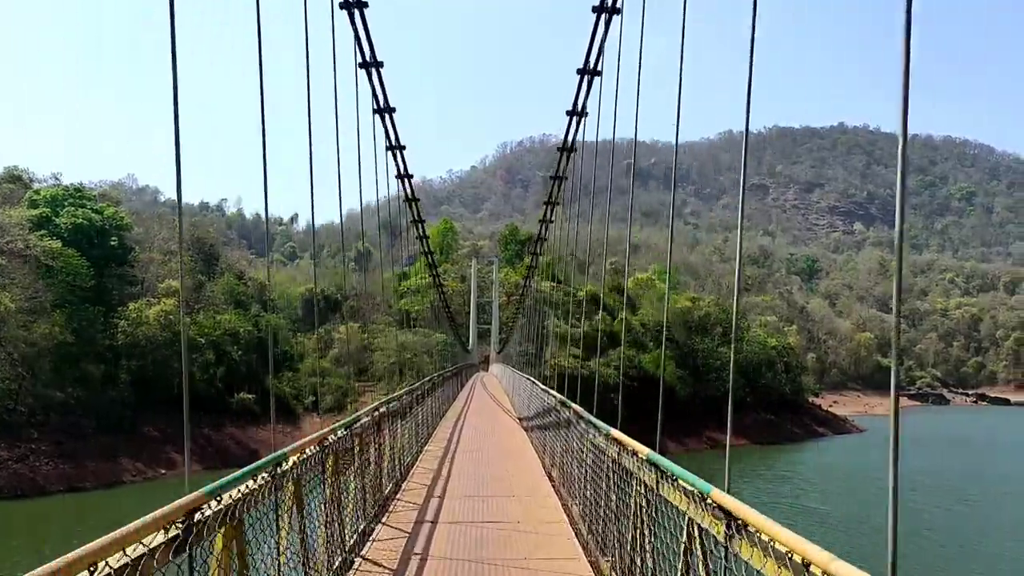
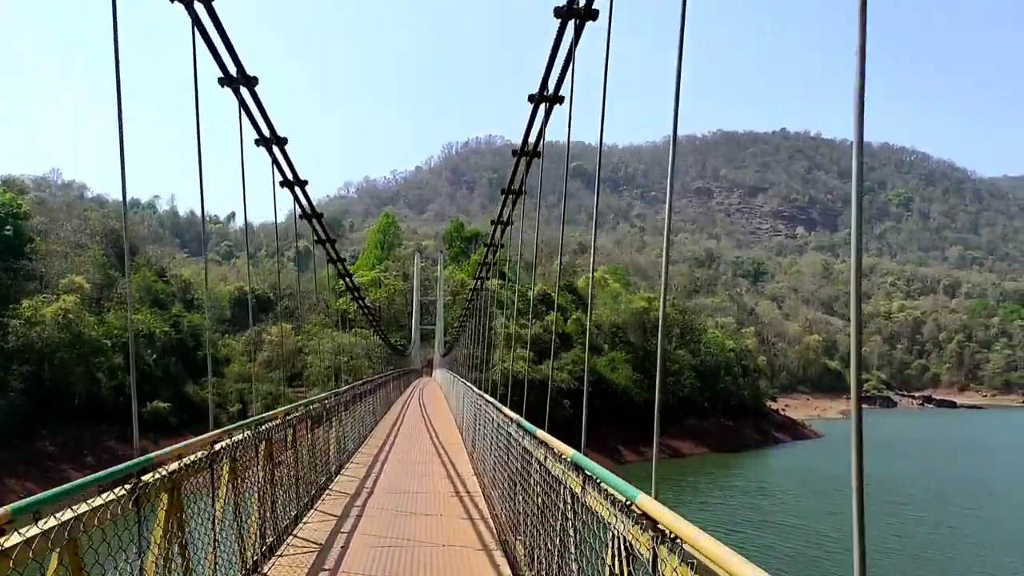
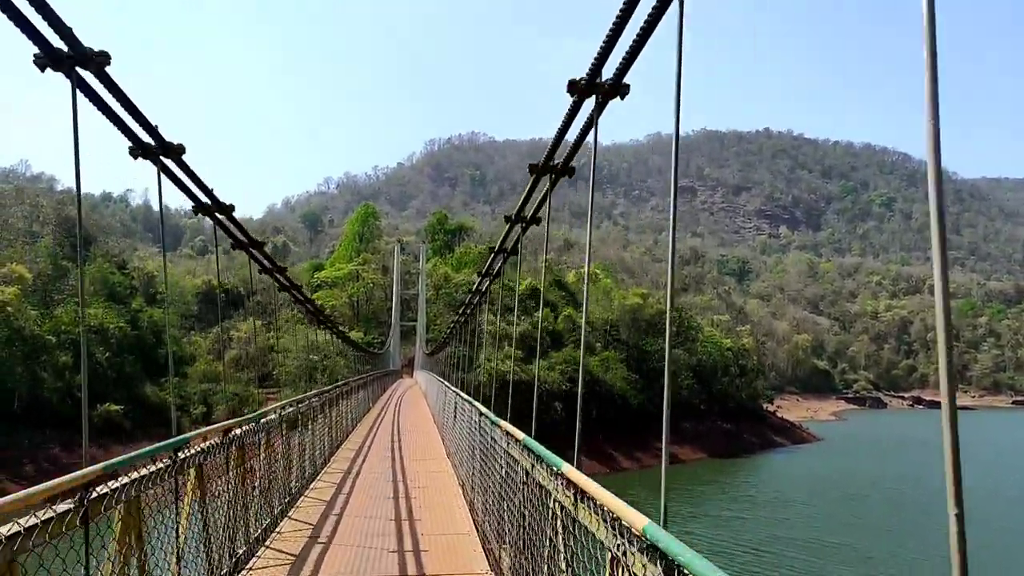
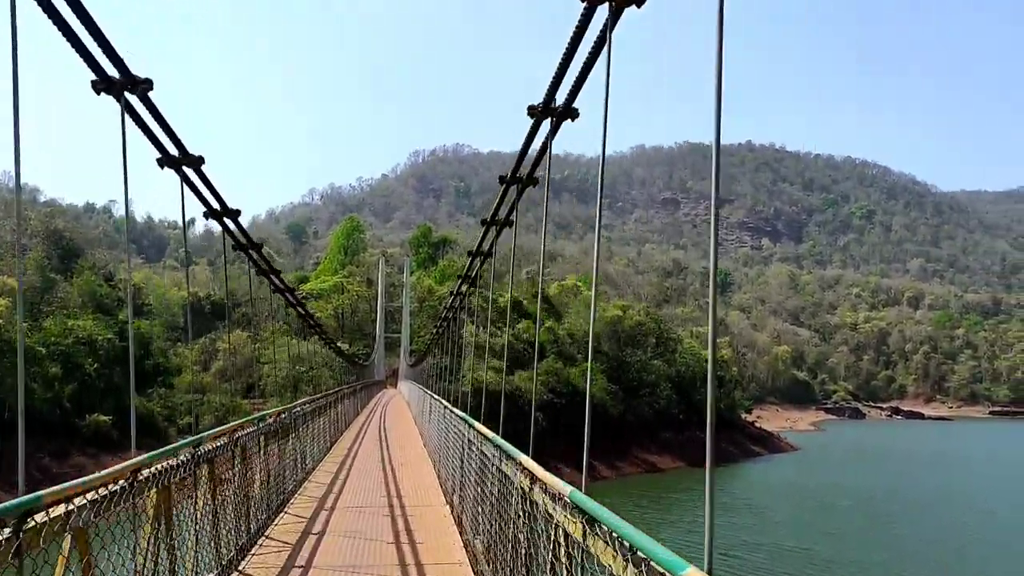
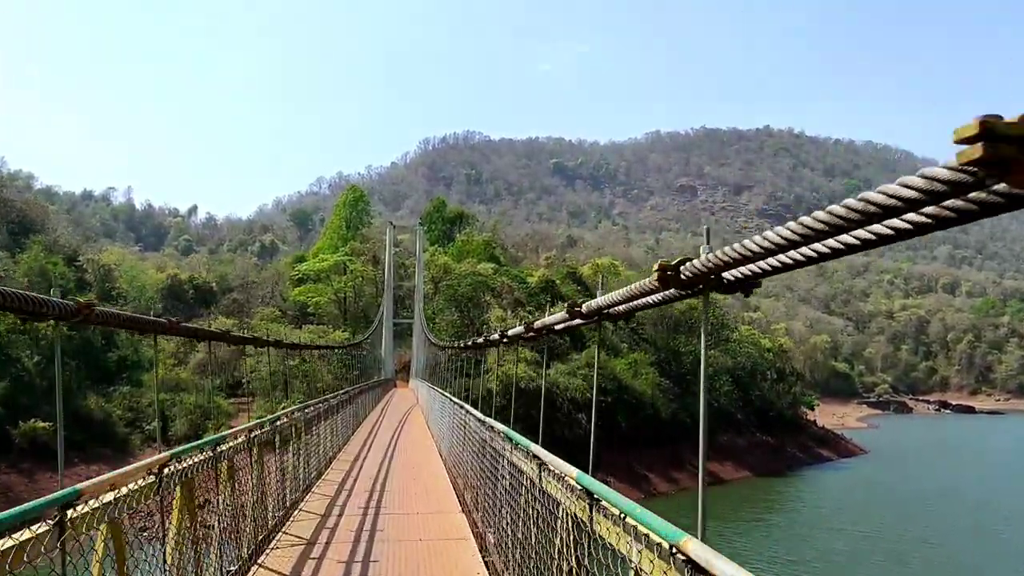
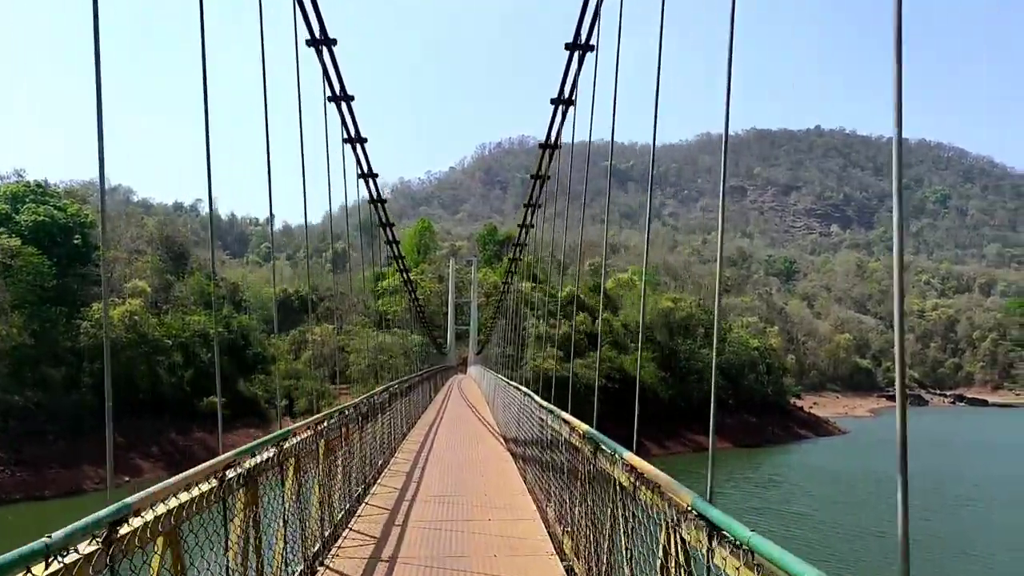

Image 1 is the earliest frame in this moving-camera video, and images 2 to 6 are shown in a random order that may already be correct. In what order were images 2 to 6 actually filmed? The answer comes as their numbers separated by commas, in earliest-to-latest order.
6, 2, 4, 3, 5
